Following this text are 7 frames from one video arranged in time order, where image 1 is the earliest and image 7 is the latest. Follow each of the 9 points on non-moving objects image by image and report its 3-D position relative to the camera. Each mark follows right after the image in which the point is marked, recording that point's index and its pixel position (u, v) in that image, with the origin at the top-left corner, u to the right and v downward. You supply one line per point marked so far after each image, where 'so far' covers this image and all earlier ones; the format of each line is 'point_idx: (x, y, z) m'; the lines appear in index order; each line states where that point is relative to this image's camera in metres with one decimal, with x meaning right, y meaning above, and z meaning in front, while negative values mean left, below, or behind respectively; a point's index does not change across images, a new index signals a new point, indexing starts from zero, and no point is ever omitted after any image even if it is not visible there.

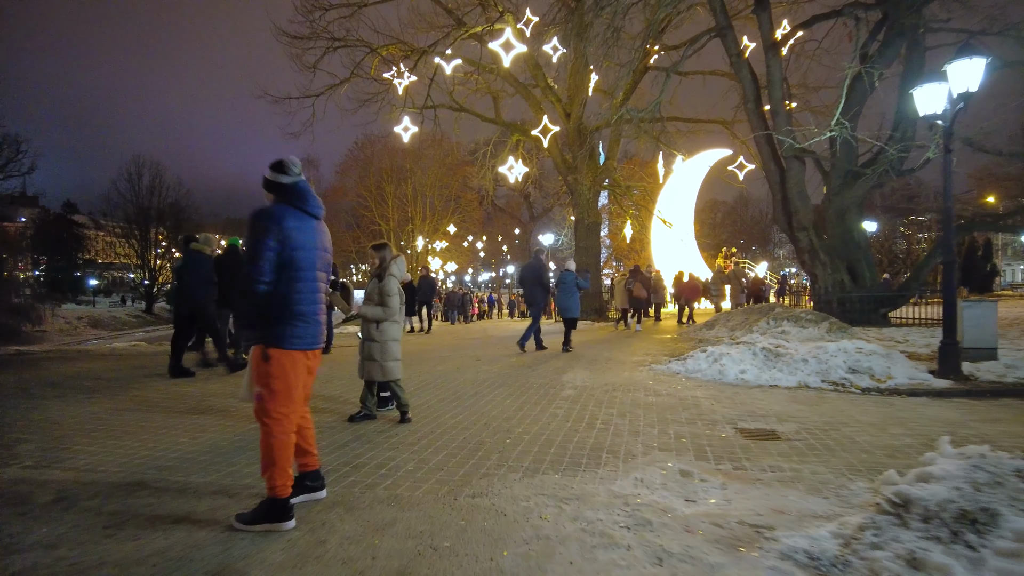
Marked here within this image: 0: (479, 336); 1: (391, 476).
0: (-0.8, -1.3, +17.3) m
1: (-0.8, -1.2, +4.1) m
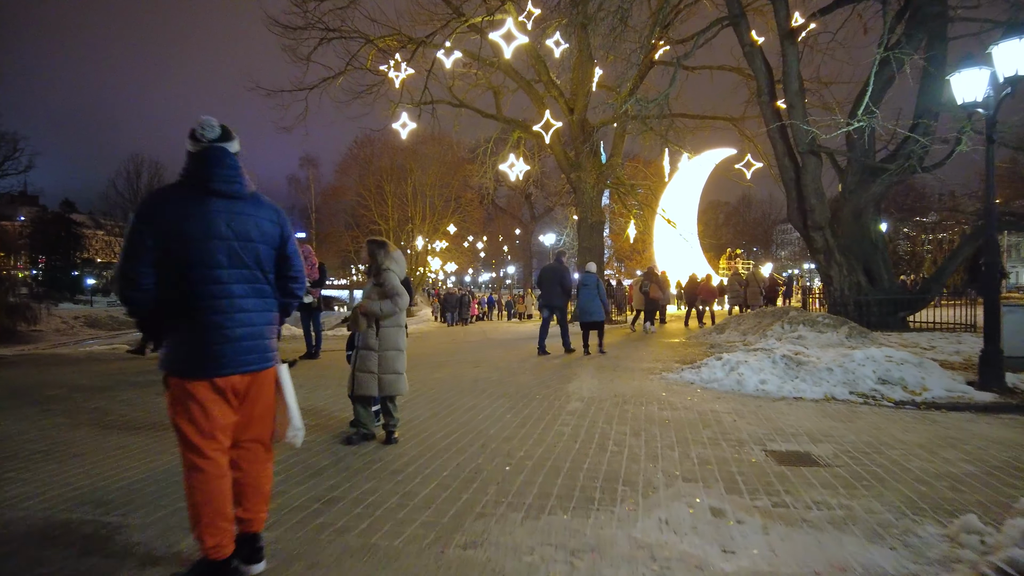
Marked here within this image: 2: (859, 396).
0: (-0.8, -1.3, +16.6) m
1: (-0.8, -1.2, +3.5) m
2: (+3.8, -1.2, +7.2) m
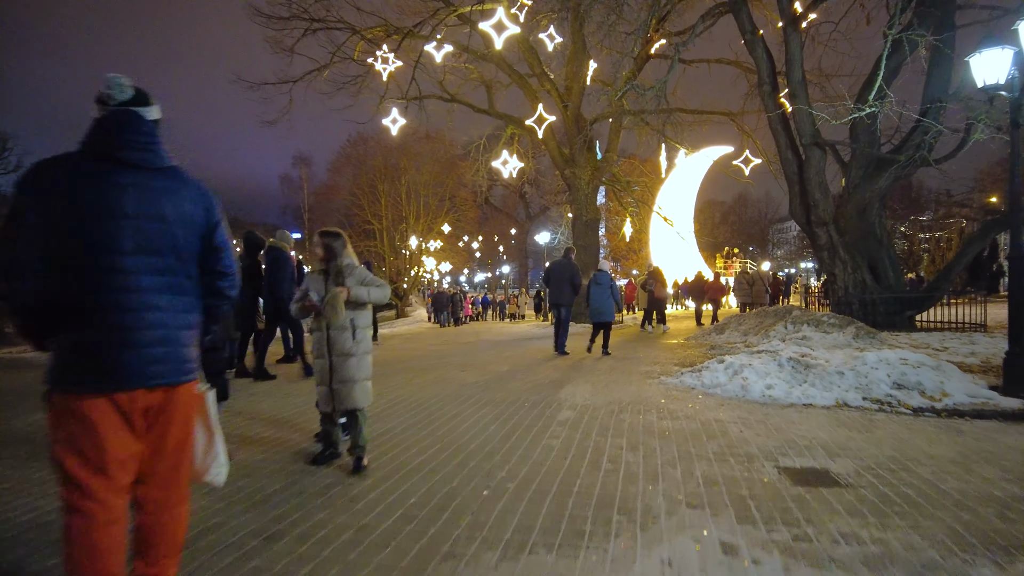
0: (-1.0, -1.3, +16.0) m
1: (-0.9, -1.2, +2.9) m
2: (+3.6, -1.2, +6.7) m
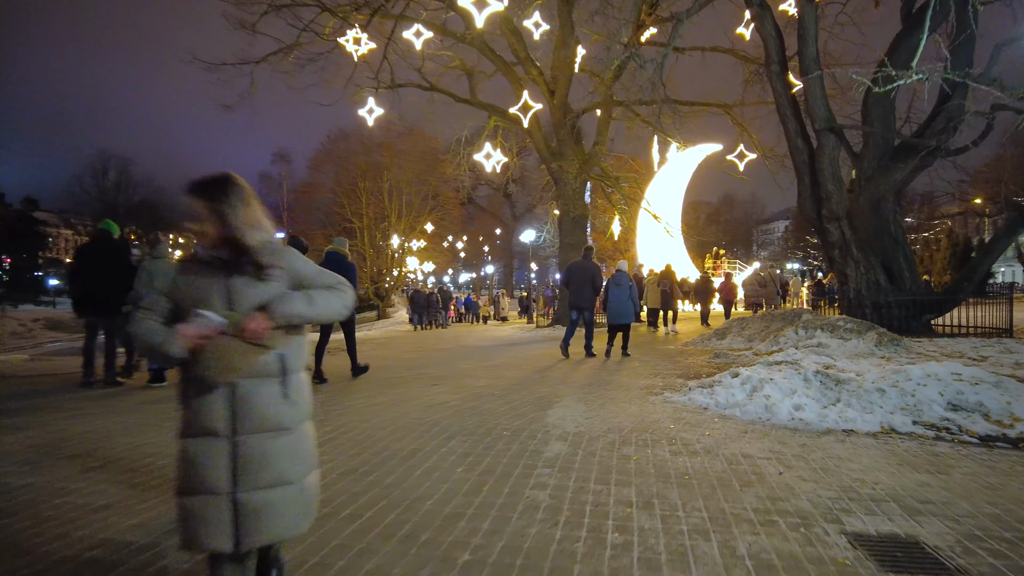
0: (-1.4, -1.3, +14.8) m
1: (-1.0, -1.2, +1.6) m
2: (+3.5, -1.2, +5.5) m
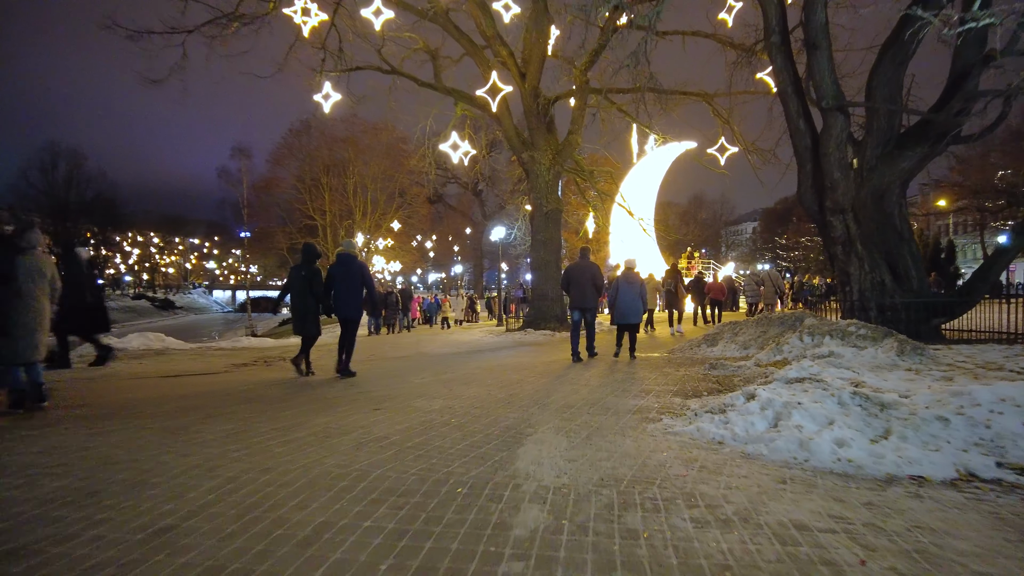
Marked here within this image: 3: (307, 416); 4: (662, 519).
0: (-2.1, -1.3, +13.2) m
1: (-1.1, -1.2, +0.1) m
2: (+3.2, -1.2, +4.2) m
3: (-1.8, -1.1, +6.0) m
4: (+0.8, -1.2, +3.4) m
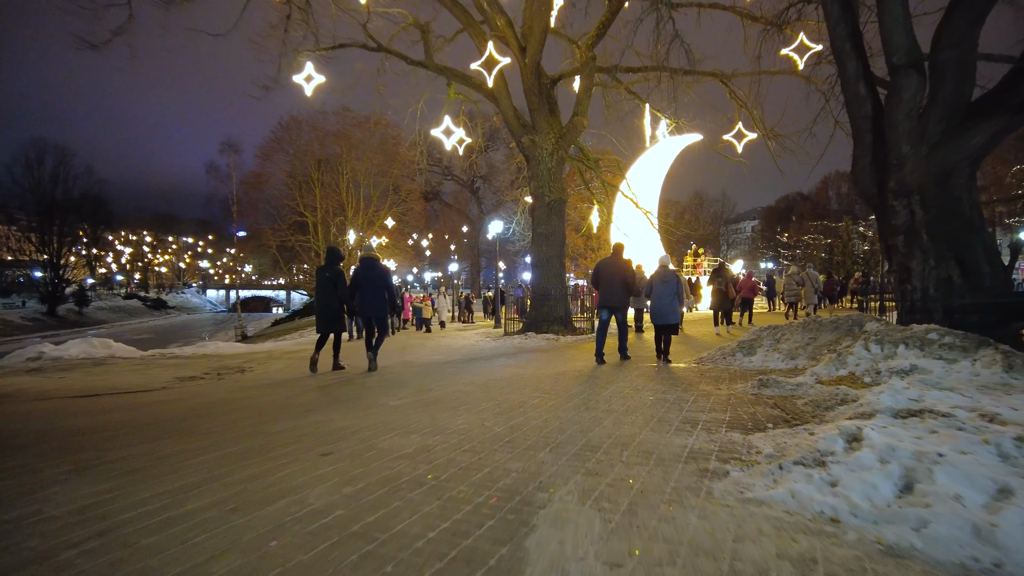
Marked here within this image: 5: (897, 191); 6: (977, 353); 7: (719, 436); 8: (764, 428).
0: (-2.1, -1.3, +11.5) m
1: (-1.0, -1.2, -1.6) m
2: (+3.2, -1.1, +2.5) m
3: (-1.8, -1.1, +4.3) m
4: (+0.8, -1.1, +1.6) m
5: (+5.2, +1.3, +8.8) m
6: (+4.7, -0.7, +6.8) m
7: (+1.6, -1.1, +5.1) m
8: (+2.0, -1.1, +5.3) m
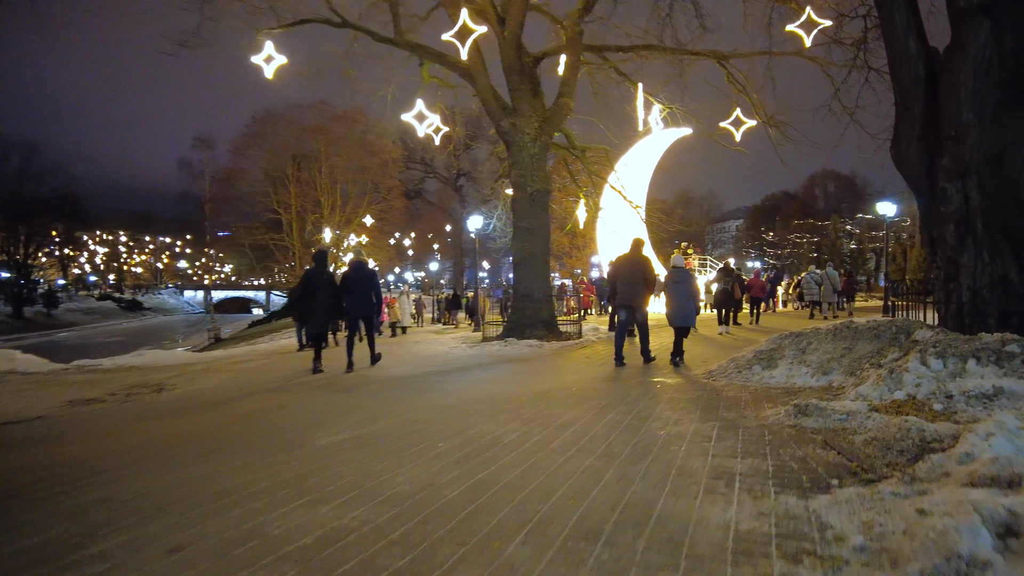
0: (-2.4, -1.3, +9.8) m
1: (-1.1, -1.2, -3.3) m
2: (+3.1, -1.1, +0.9) m
3: (-2.0, -1.1, +2.6) m
4: (+0.6, -1.2, +0.1) m
5: (+4.9, +1.3, +7.4) m
6: (+4.5, -0.7, +5.3) m
7: (+1.4, -1.1, +3.5) m
8: (+1.8, -1.1, +3.7) m
